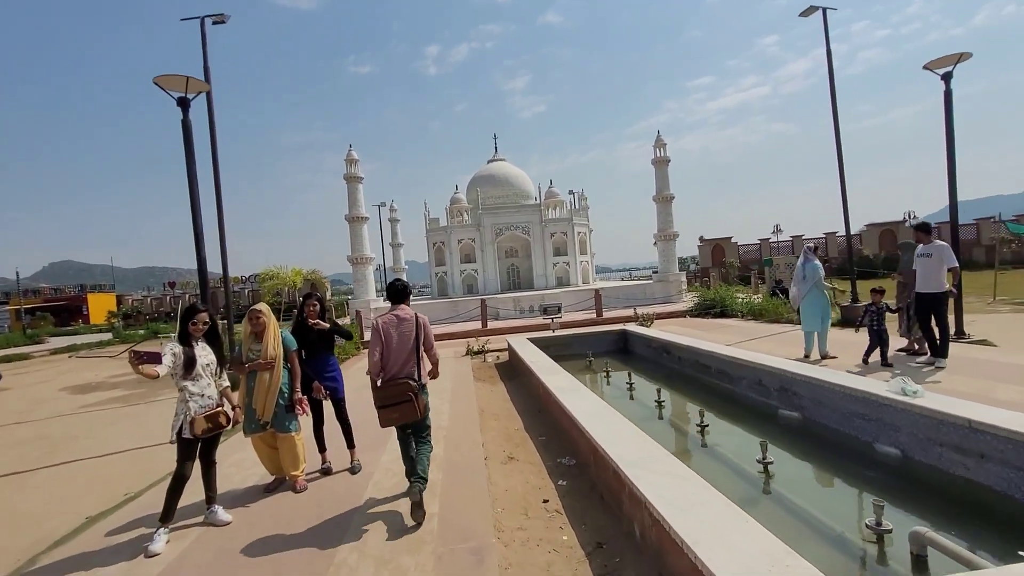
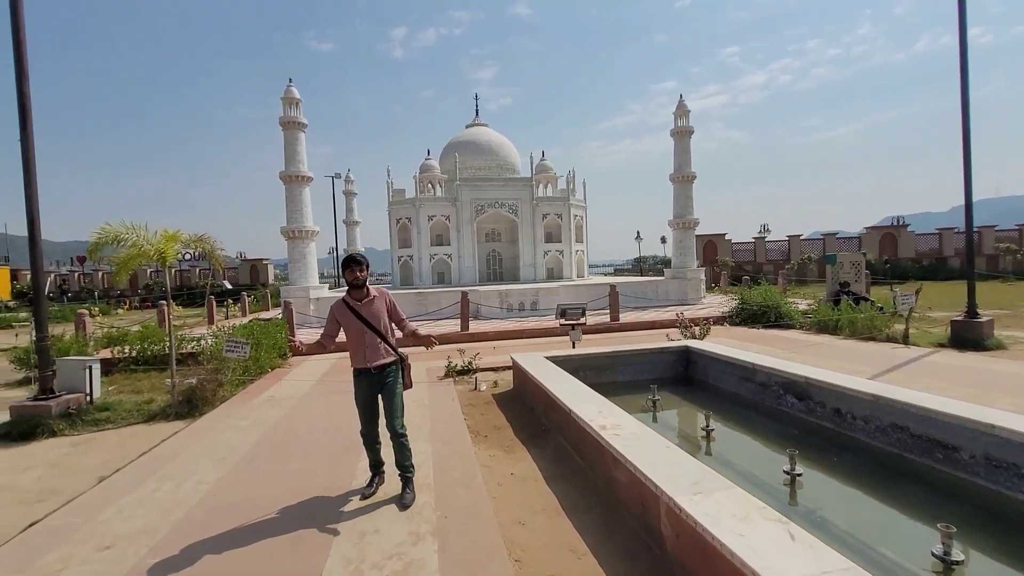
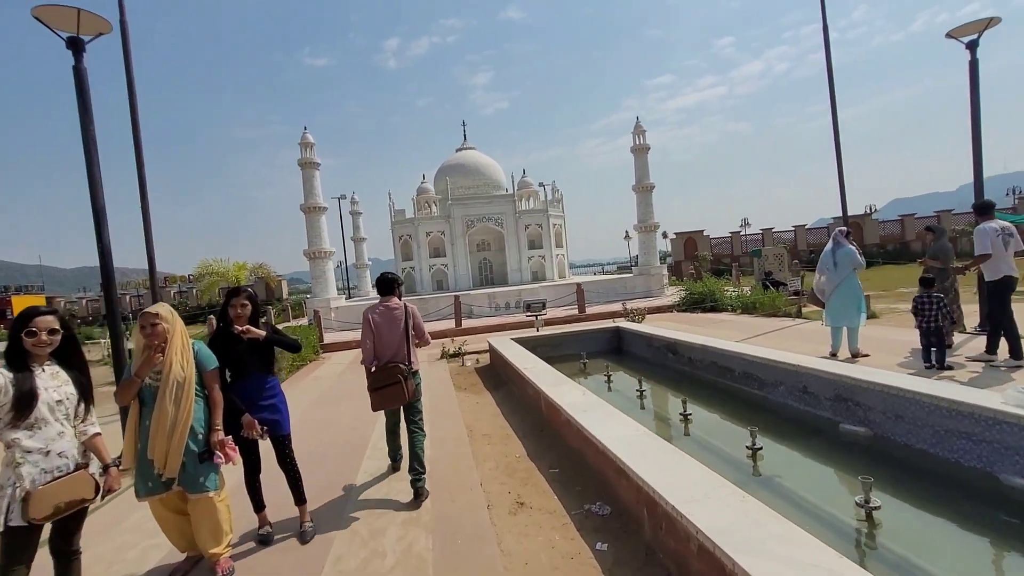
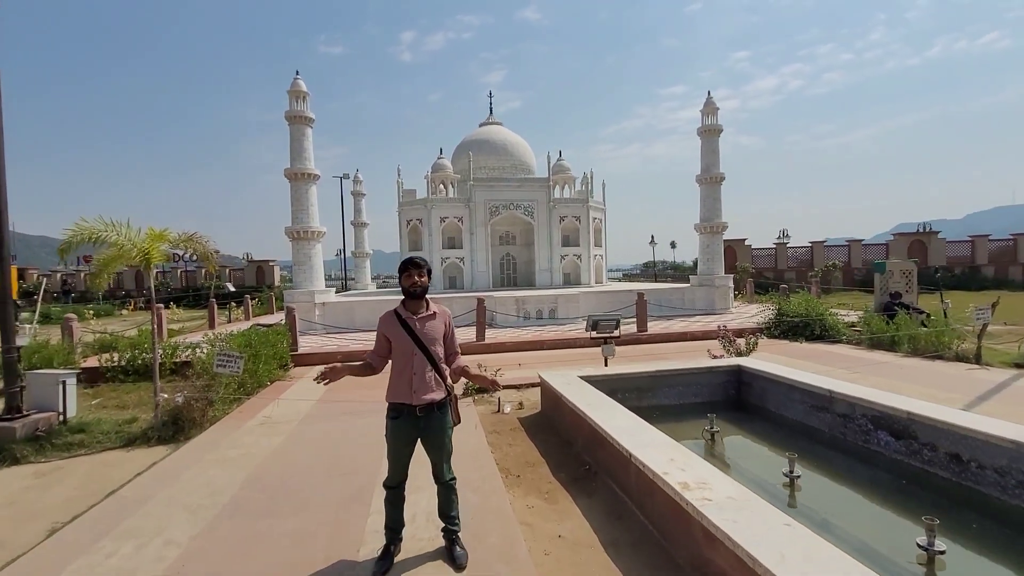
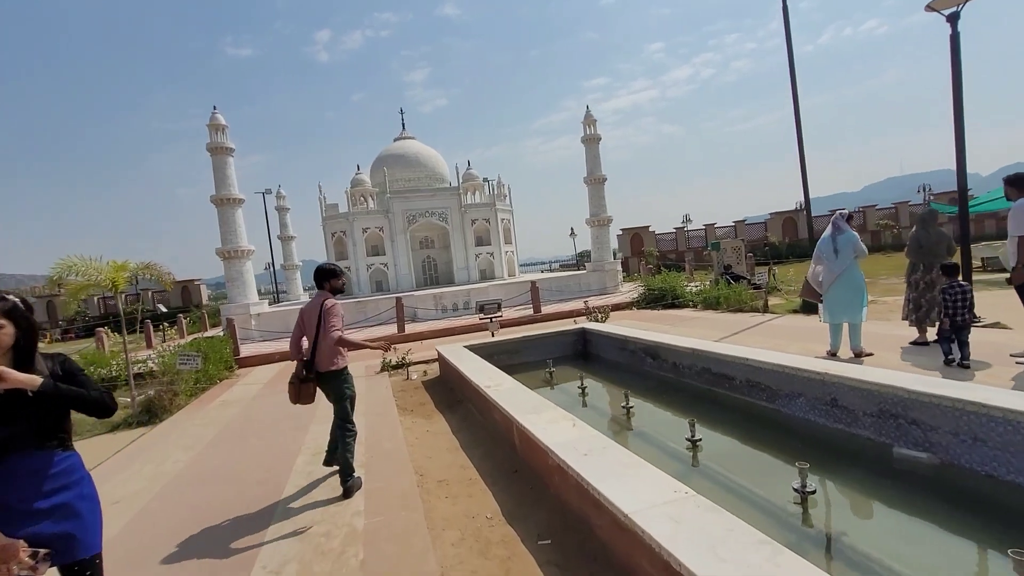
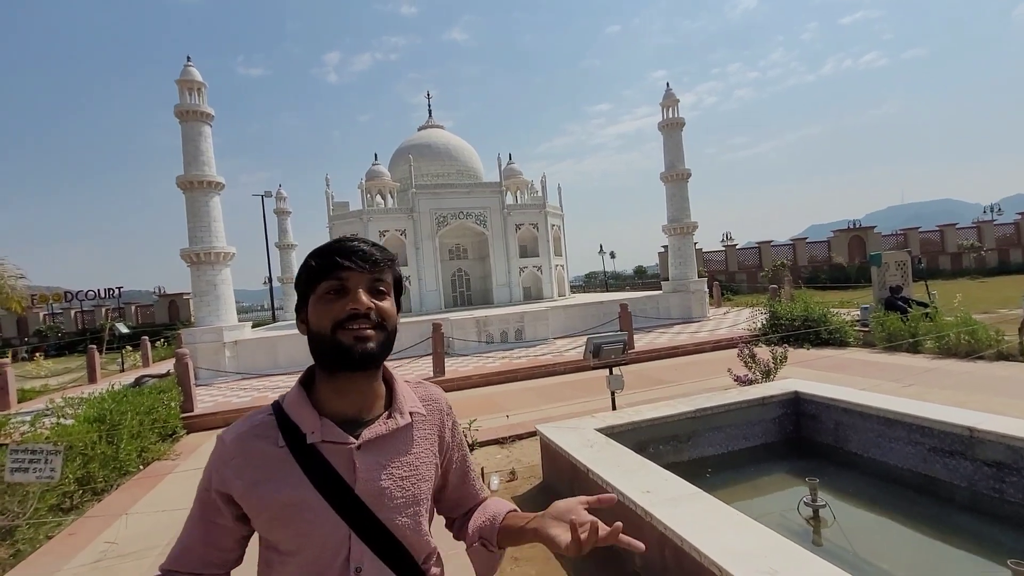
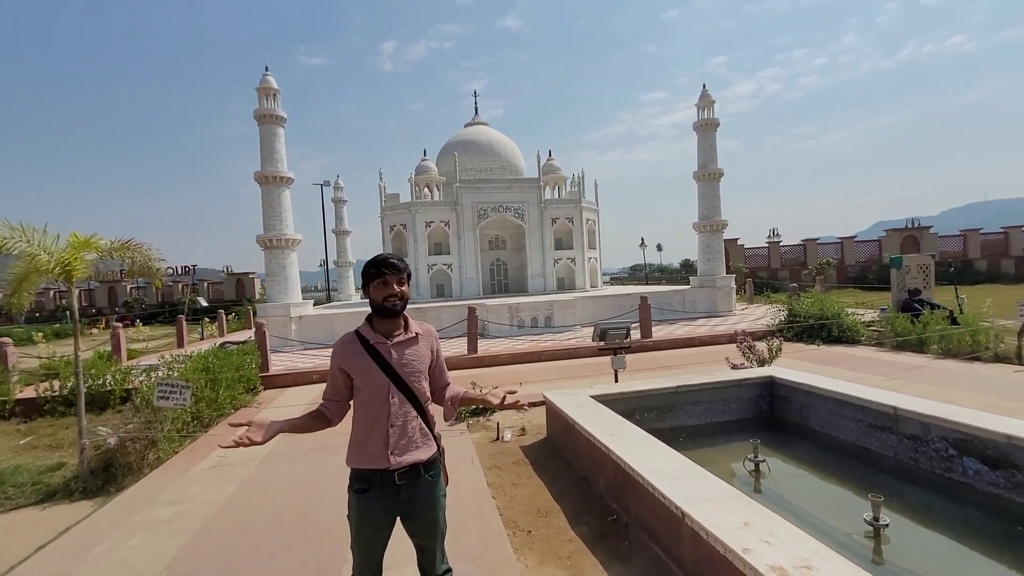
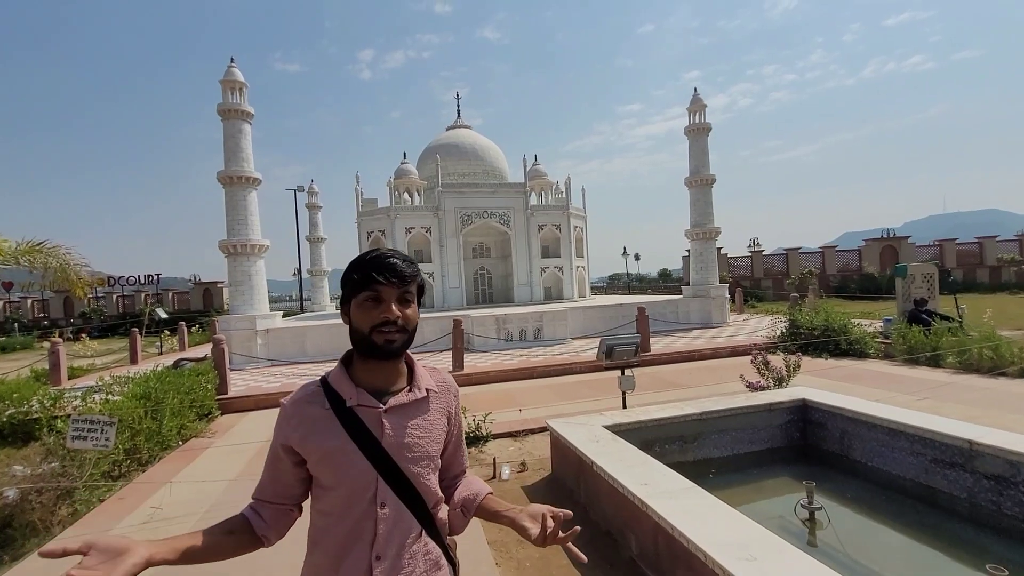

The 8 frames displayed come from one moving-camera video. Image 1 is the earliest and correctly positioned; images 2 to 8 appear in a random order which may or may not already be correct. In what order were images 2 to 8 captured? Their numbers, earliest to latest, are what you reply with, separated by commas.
3, 5, 2, 4, 7, 8, 6
